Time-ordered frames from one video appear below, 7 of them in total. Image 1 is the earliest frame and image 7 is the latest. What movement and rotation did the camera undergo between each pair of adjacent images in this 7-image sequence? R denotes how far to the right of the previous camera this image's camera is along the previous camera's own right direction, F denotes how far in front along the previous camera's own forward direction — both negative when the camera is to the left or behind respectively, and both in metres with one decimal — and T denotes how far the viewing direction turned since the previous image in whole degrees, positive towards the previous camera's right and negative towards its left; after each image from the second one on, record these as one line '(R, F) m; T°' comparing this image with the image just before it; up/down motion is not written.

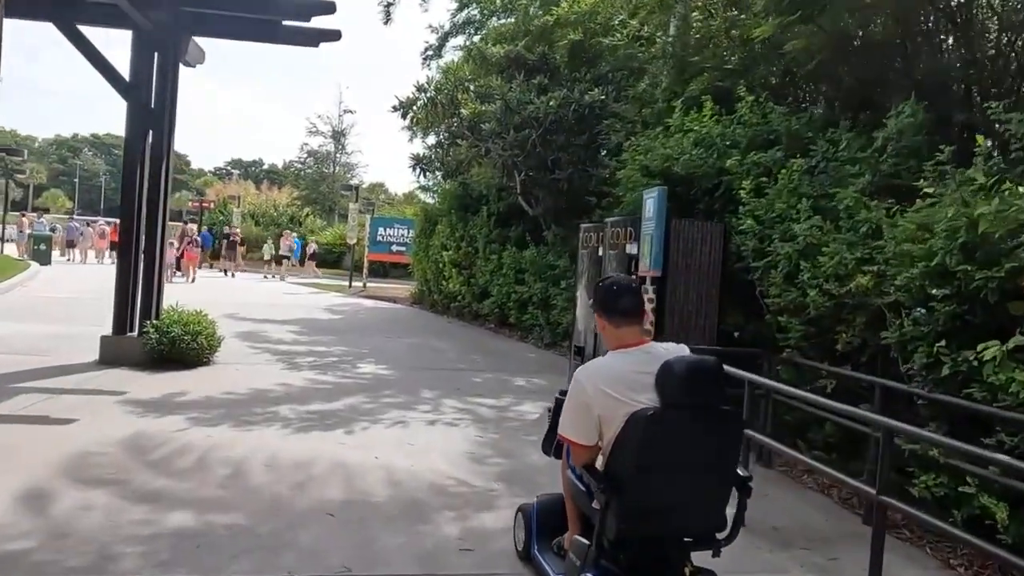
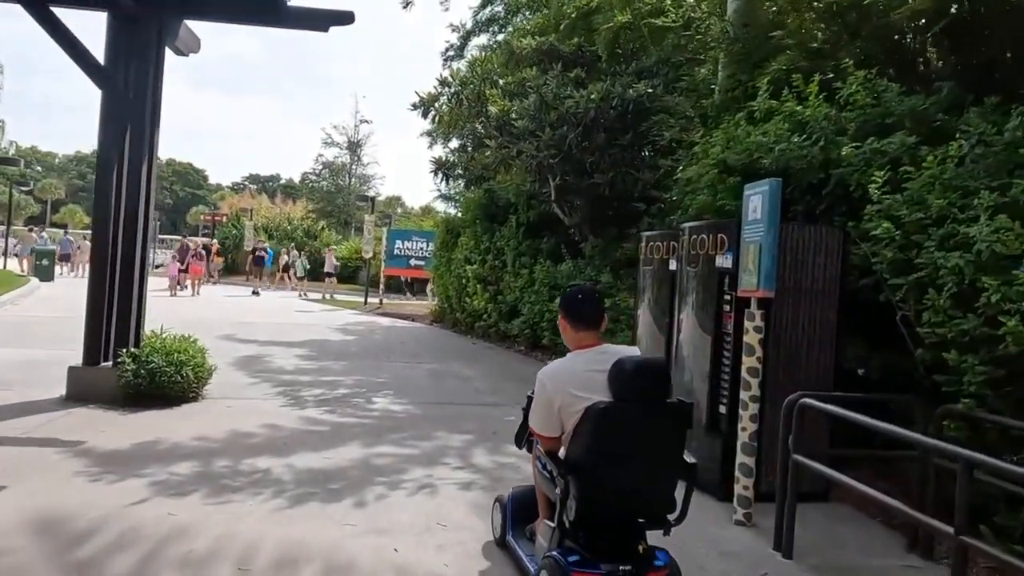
(-0.3, +1.8) m; -1°
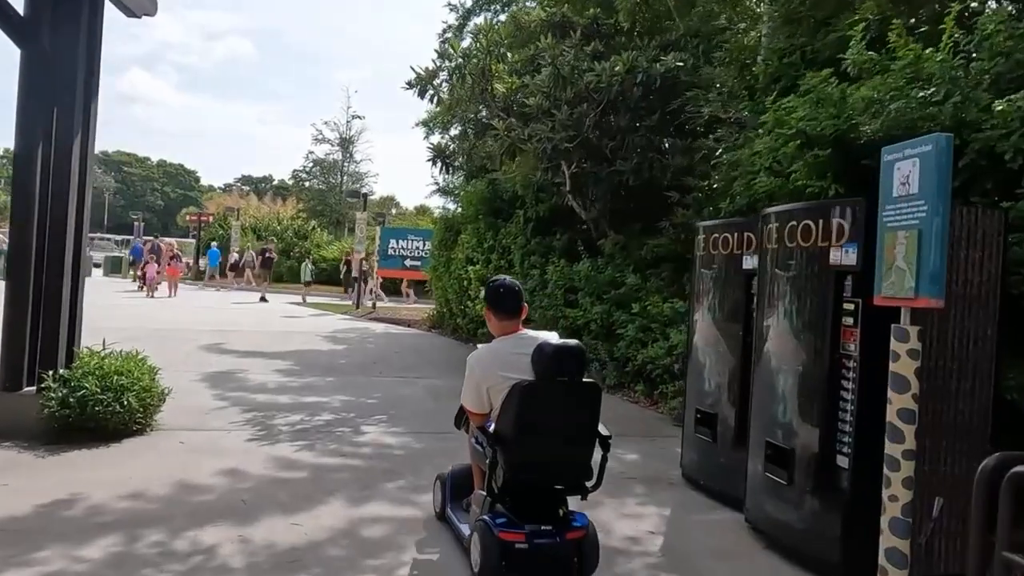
(-0.3, +1.7) m; 0°
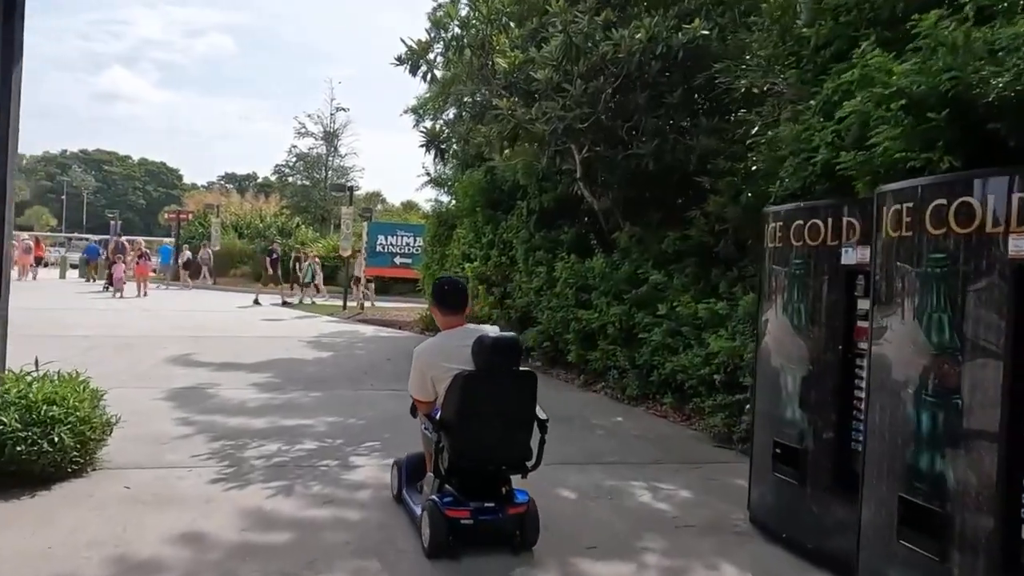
(-0.3, +1.3) m; +1°
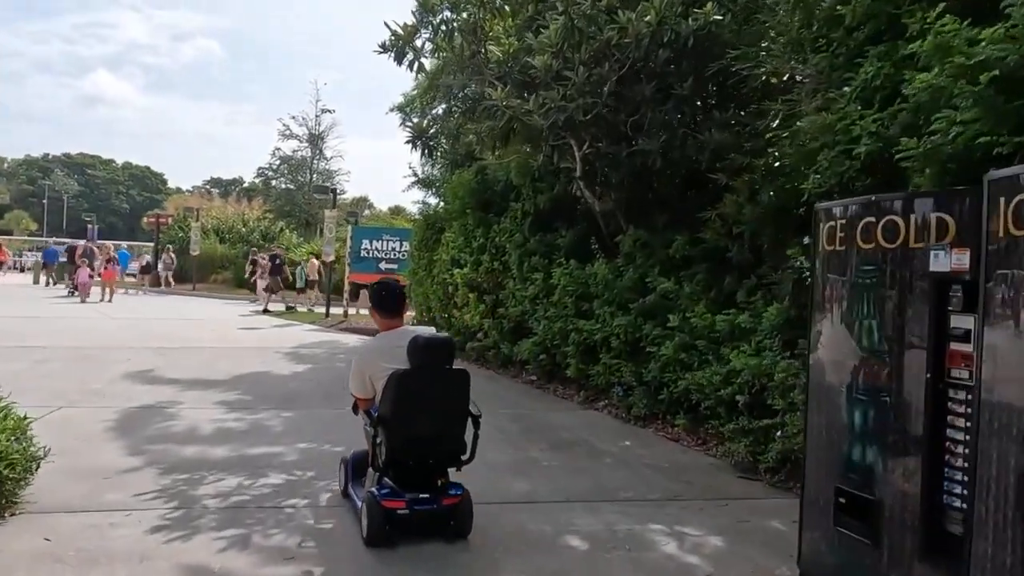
(-0.1, +0.9) m; +1°
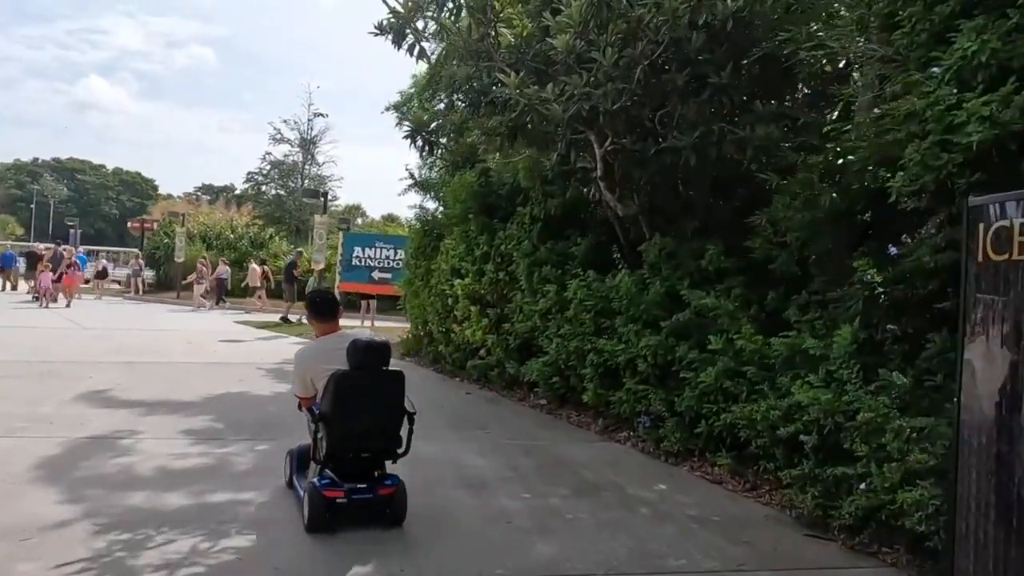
(-0.2, +1.2) m; +1°
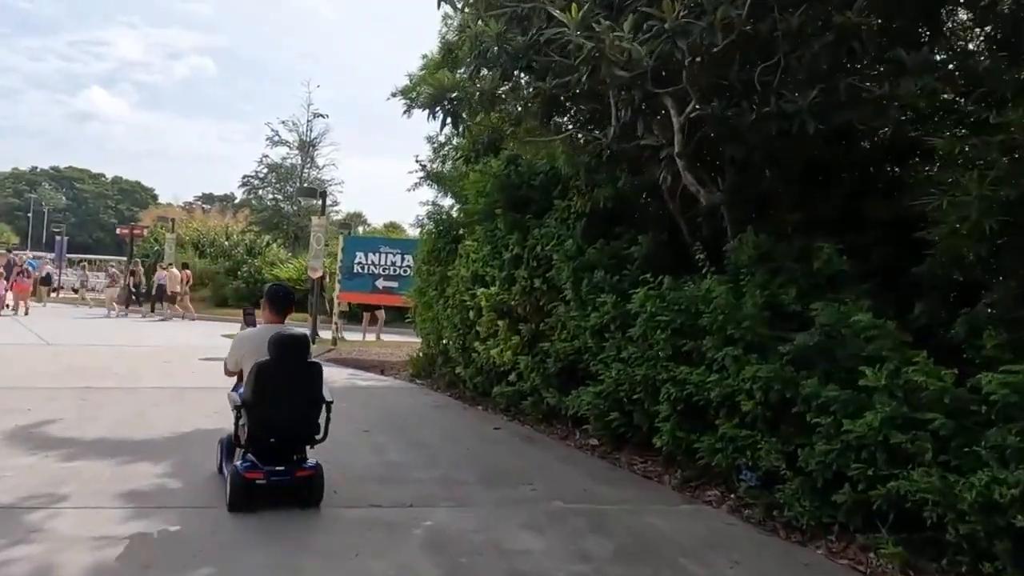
(-0.5, +2.2) m; 0°
